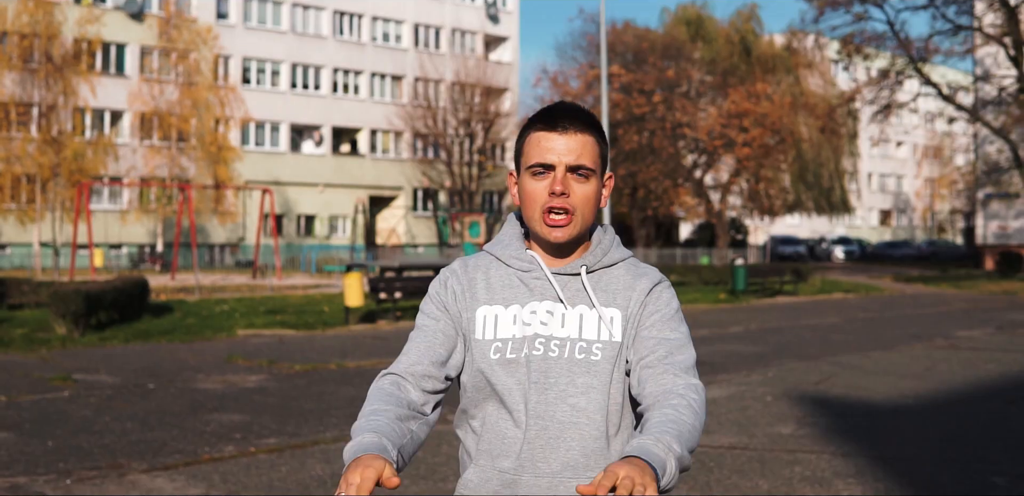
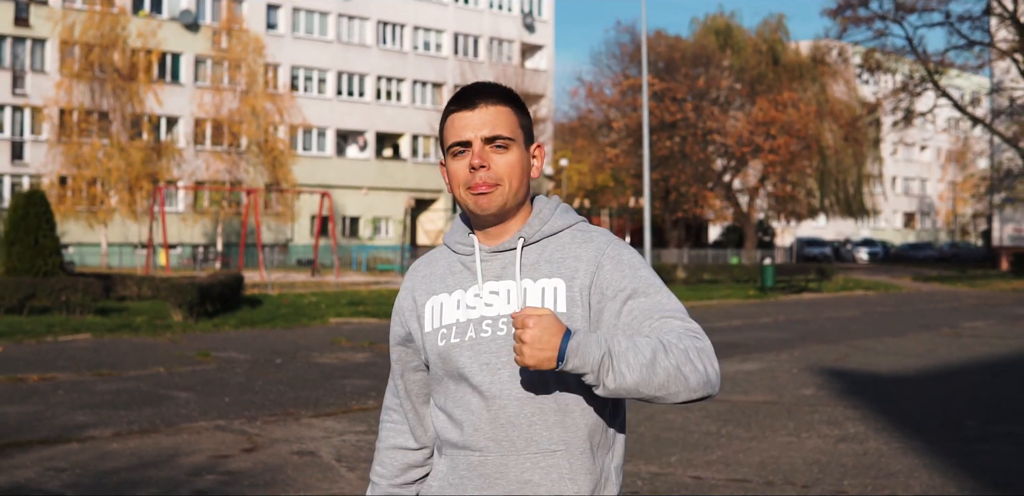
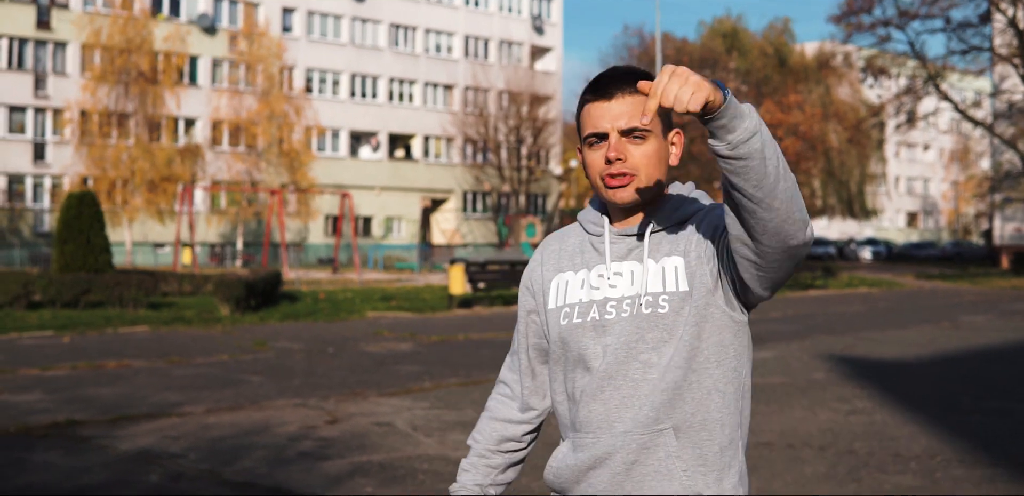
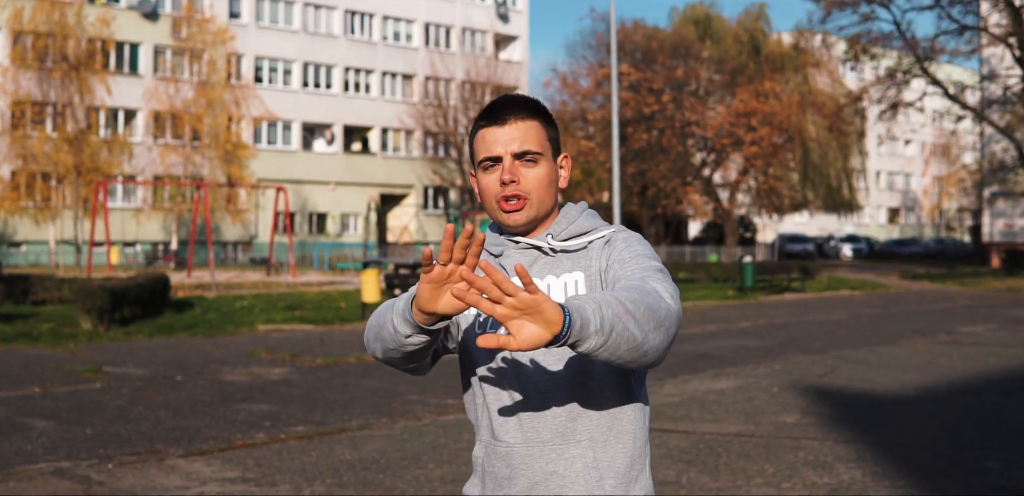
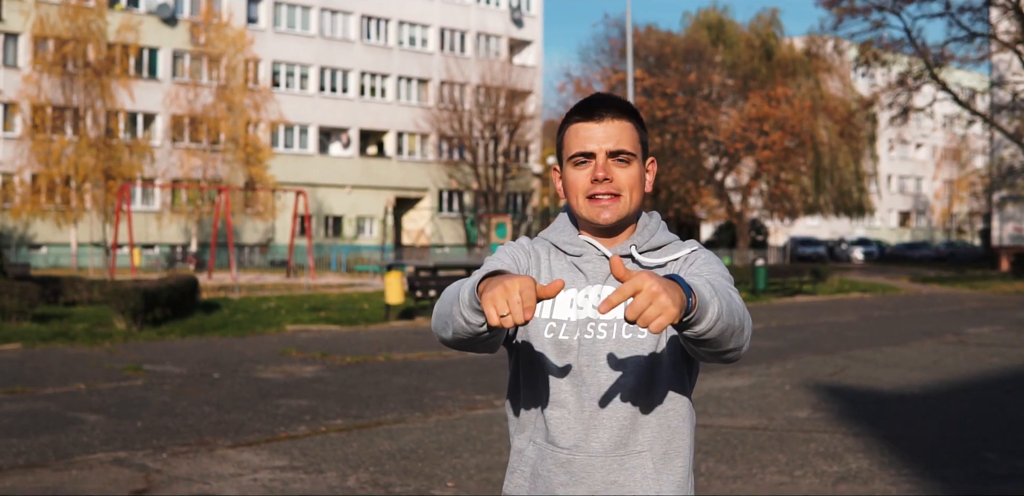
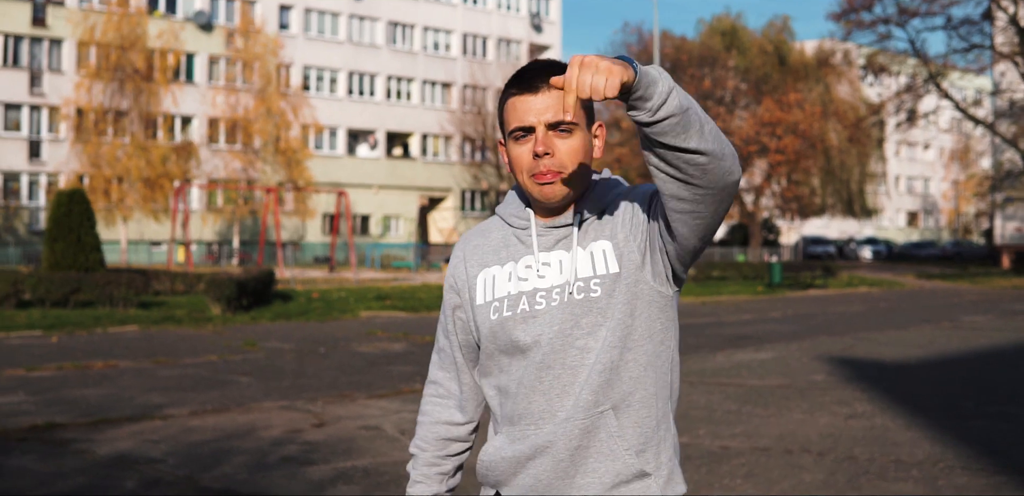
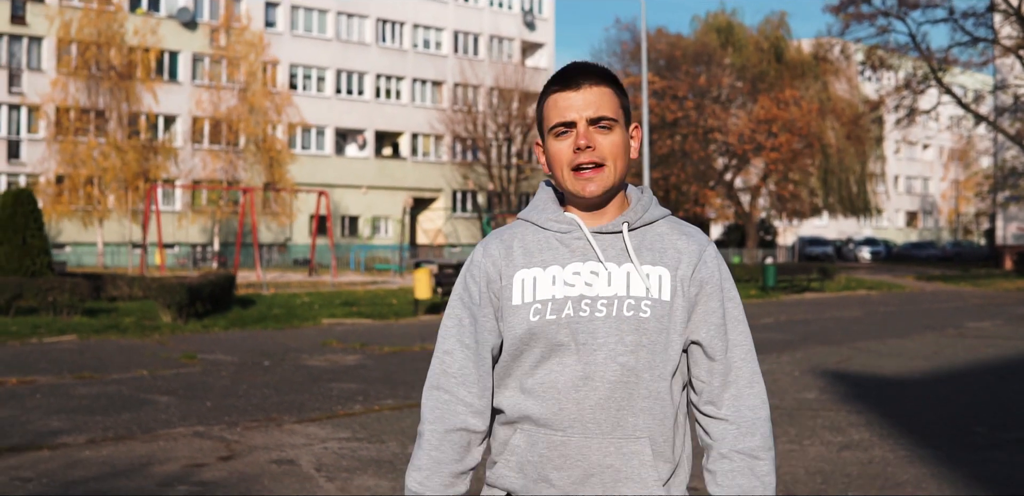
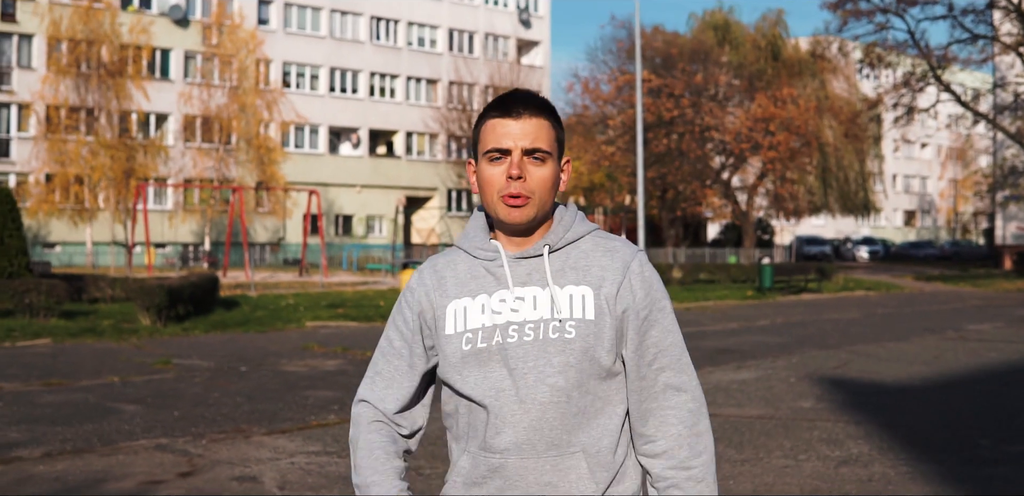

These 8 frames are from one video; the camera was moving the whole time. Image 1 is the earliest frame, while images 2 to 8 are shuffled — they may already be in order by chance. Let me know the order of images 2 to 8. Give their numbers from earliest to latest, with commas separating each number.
4, 5, 8, 7, 2, 6, 3
